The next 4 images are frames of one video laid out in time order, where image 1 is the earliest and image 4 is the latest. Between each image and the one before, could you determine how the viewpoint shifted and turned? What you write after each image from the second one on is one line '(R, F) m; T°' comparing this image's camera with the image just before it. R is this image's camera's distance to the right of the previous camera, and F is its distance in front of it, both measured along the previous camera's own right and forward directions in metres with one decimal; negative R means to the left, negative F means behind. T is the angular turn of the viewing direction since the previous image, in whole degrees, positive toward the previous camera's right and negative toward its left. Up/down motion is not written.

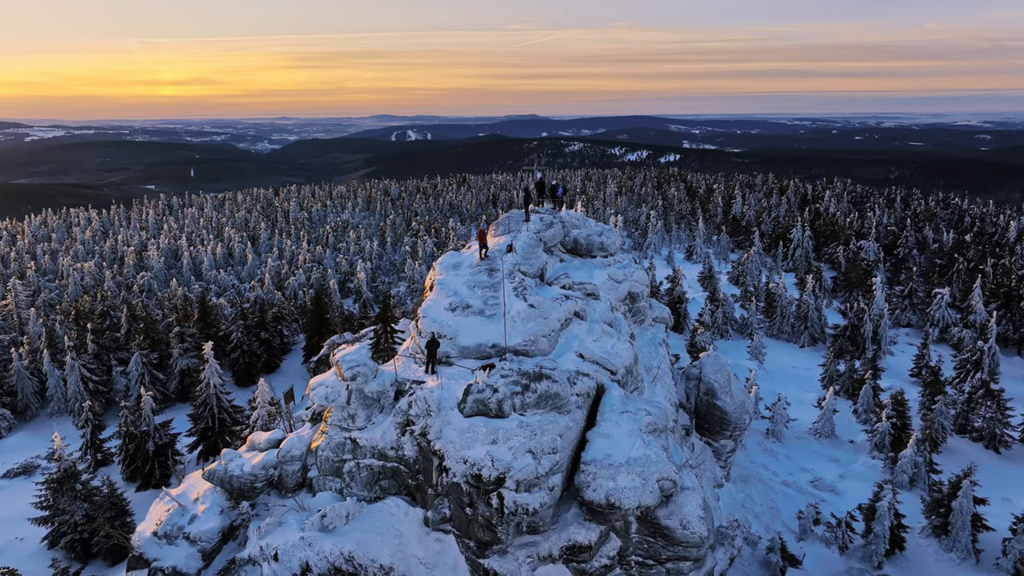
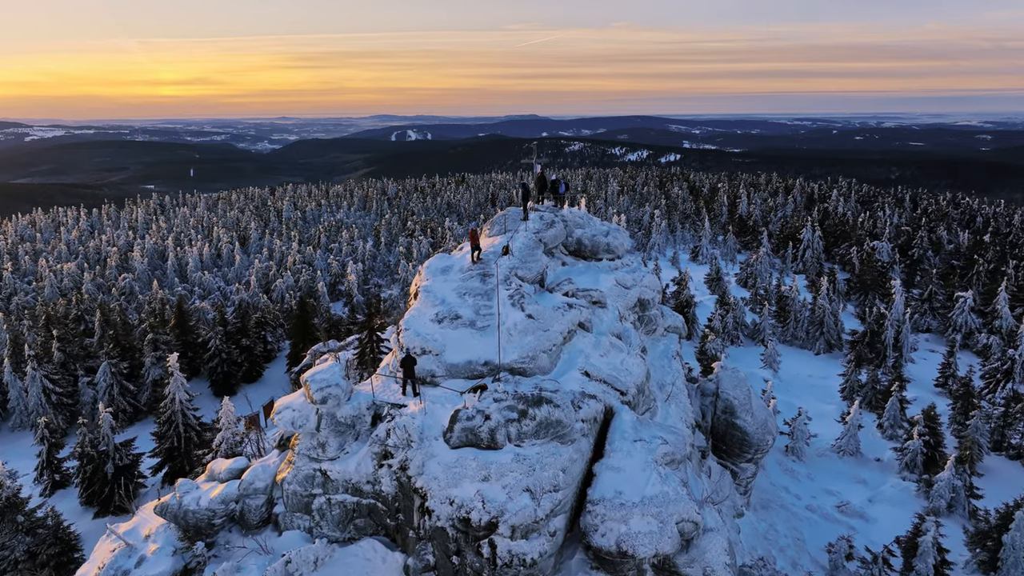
(+0.2, +3.2) m; 0°
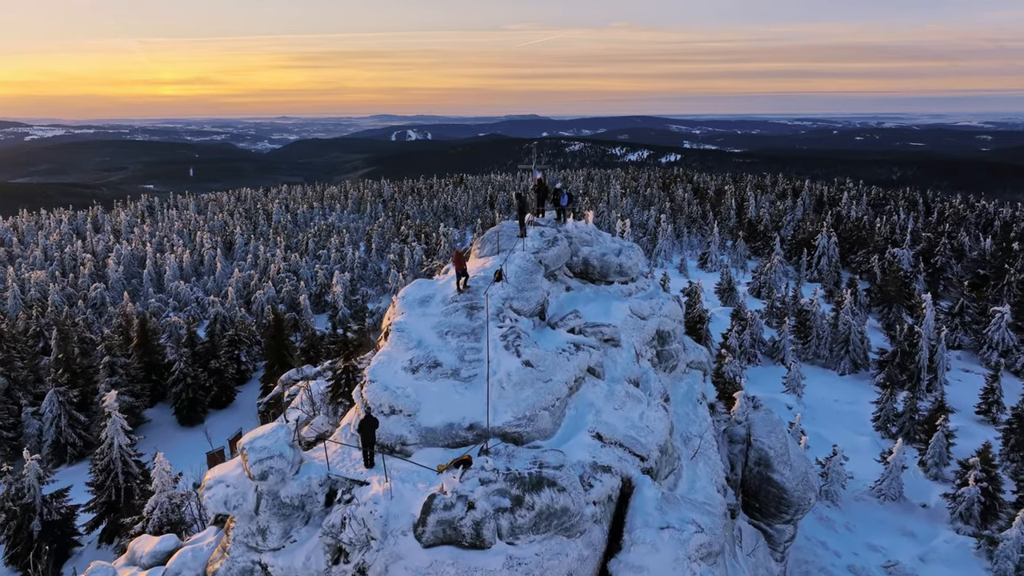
(+0.2, +4.5) m; 0°
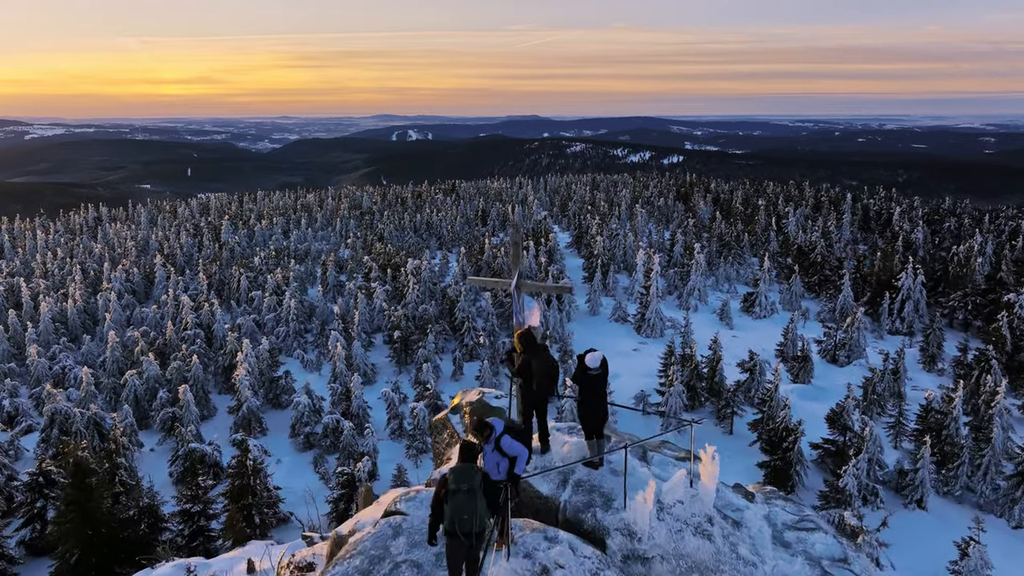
(+1.0, +18.3) m; 0°
